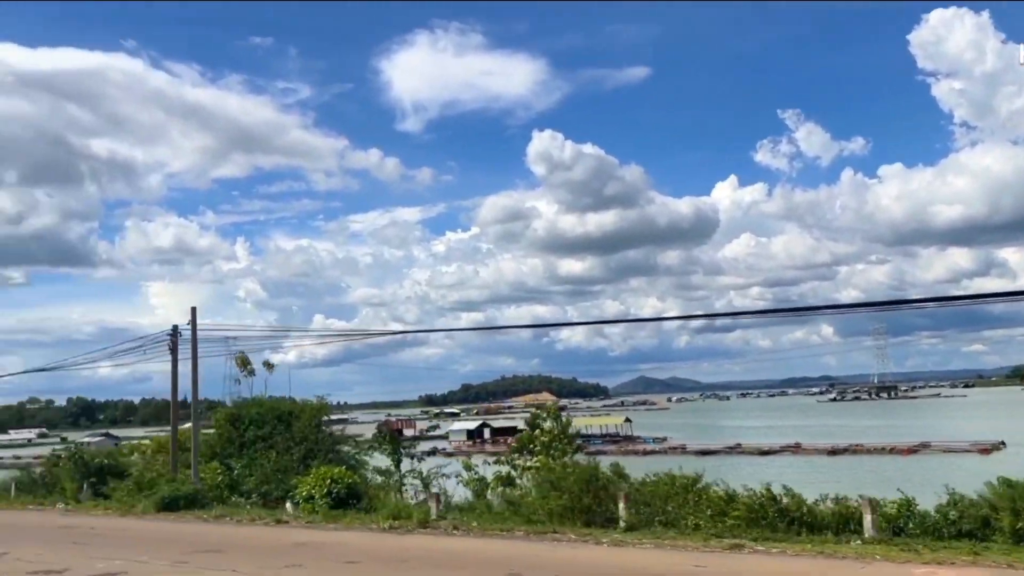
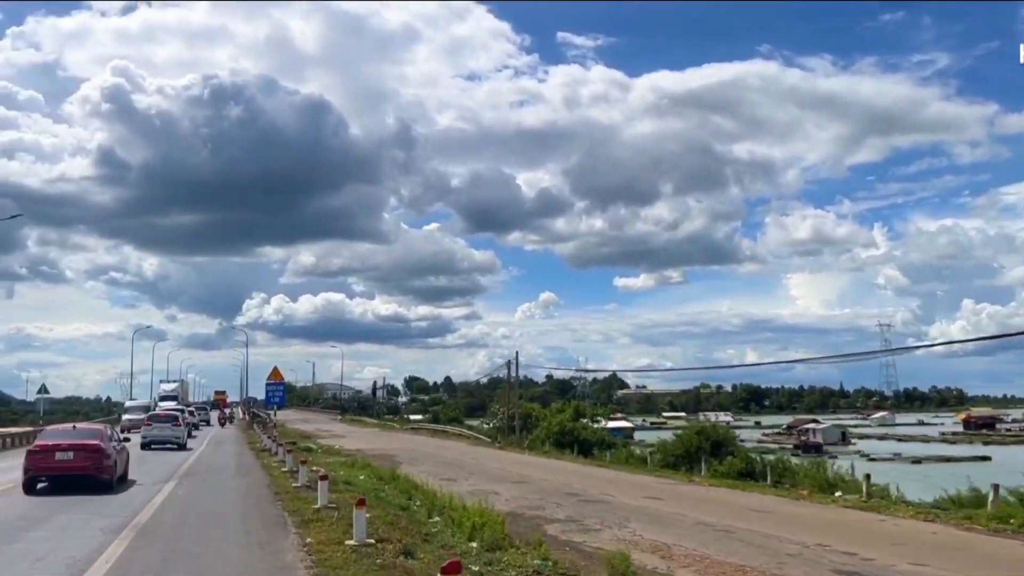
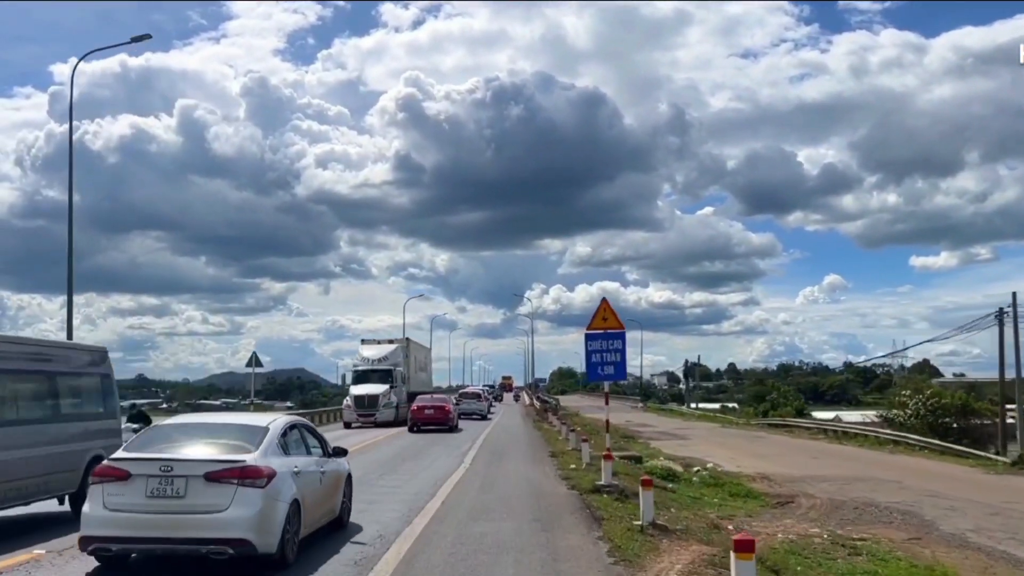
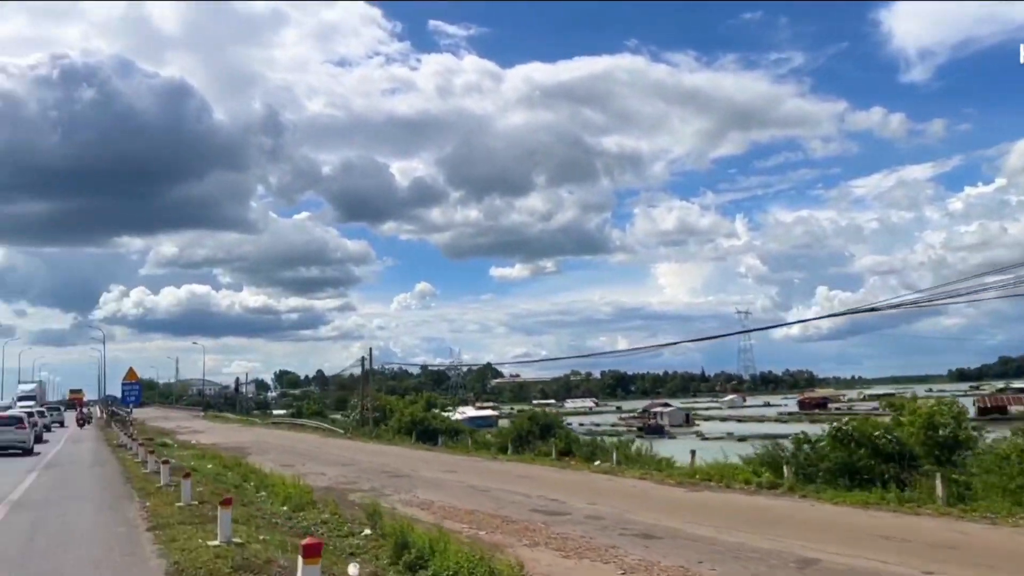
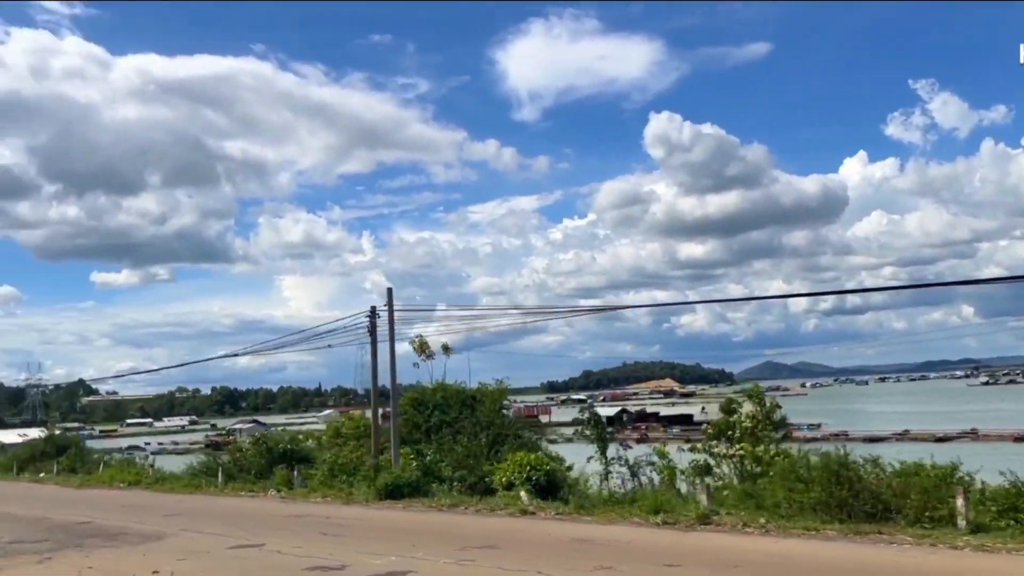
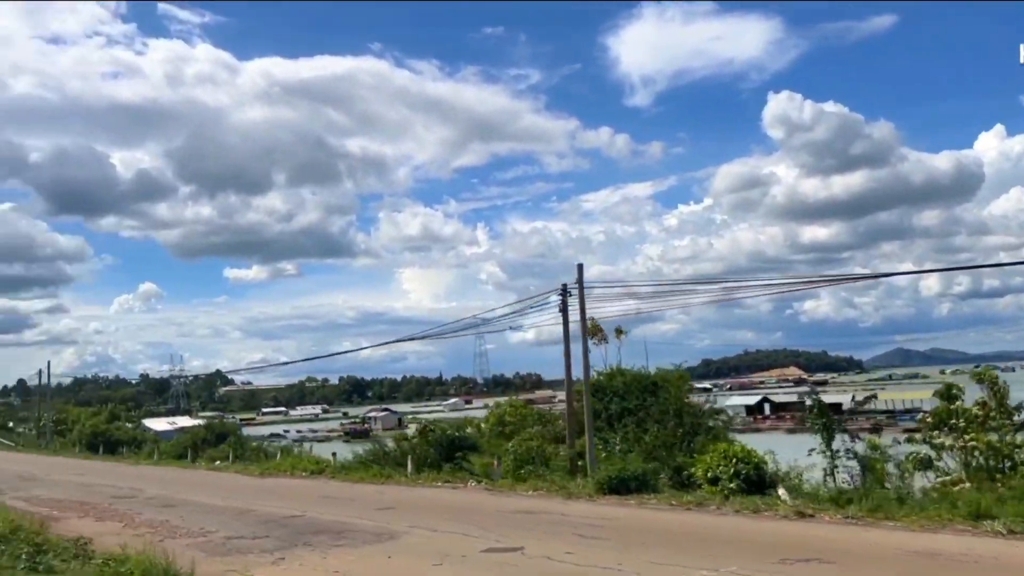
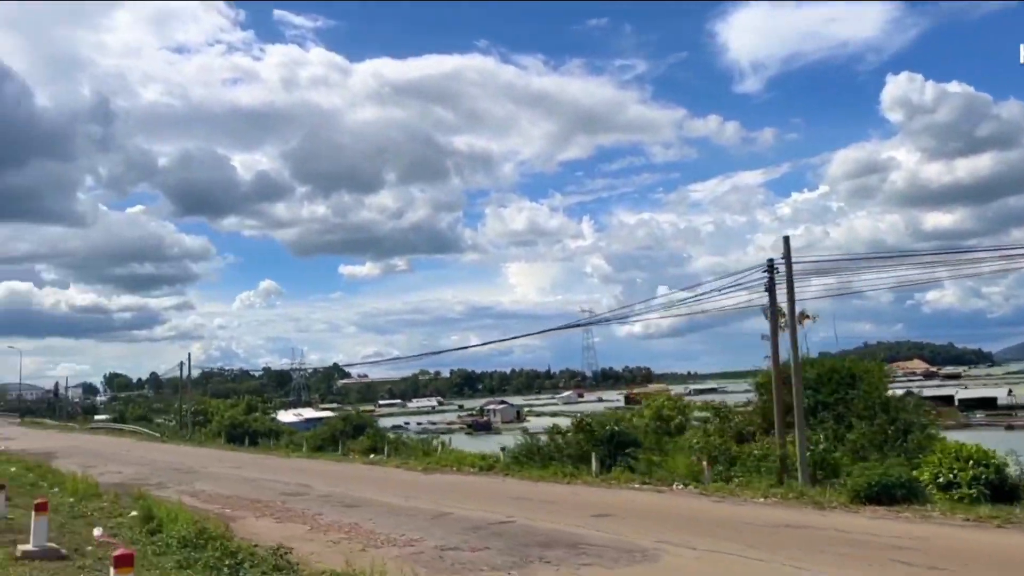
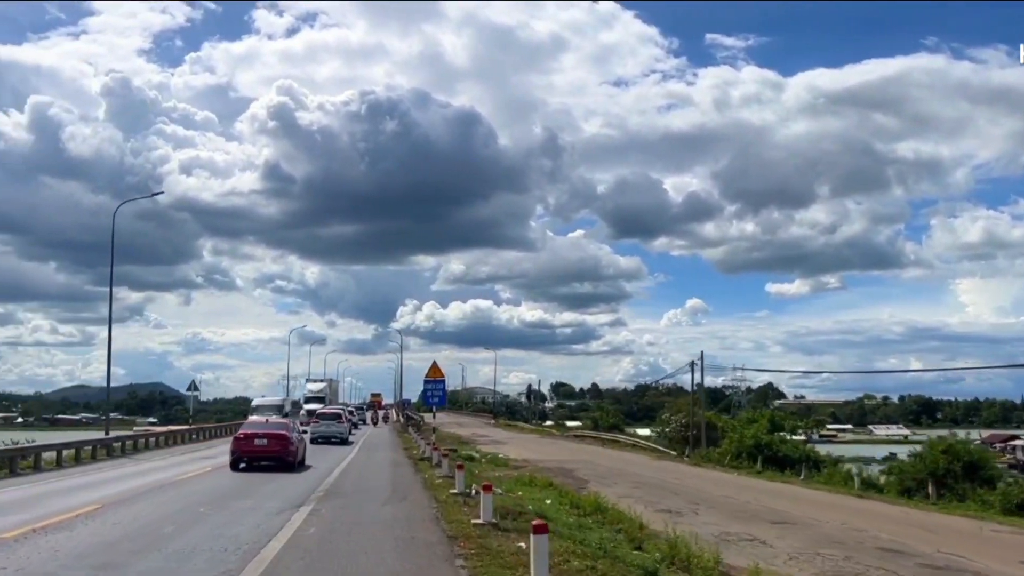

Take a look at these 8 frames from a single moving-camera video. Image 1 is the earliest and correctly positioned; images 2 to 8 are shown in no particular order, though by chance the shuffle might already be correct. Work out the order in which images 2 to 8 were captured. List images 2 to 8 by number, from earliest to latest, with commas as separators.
5, 6, 7, 4, 2, 8, 3
